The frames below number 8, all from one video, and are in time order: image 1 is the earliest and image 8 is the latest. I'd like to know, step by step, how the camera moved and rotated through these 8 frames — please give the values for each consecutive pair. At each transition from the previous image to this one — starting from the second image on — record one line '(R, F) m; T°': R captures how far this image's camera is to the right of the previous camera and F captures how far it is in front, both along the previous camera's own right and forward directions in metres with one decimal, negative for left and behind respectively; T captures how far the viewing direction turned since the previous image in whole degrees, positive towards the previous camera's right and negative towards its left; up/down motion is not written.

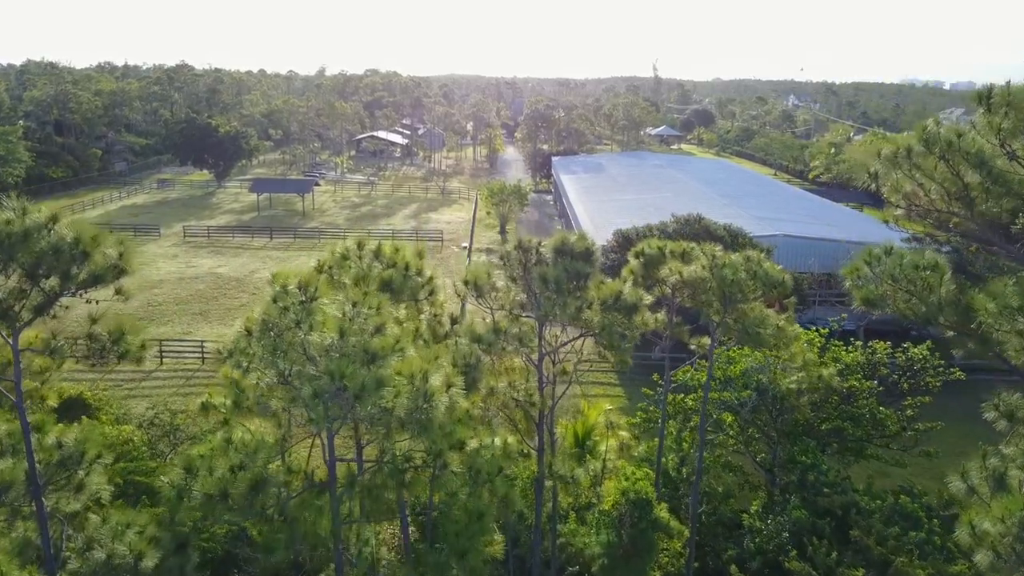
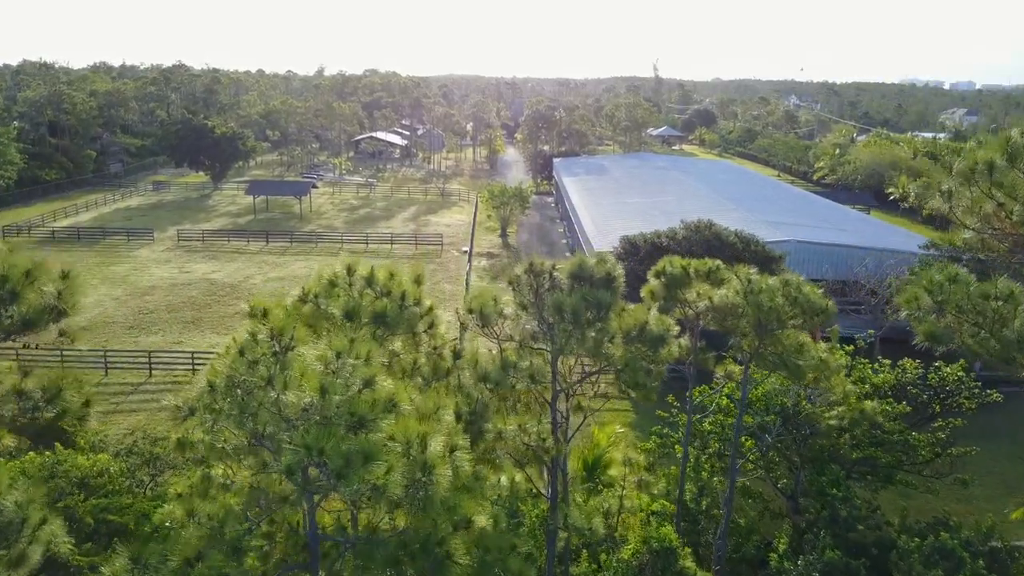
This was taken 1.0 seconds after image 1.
(-0.1, +0.7) m; 0°
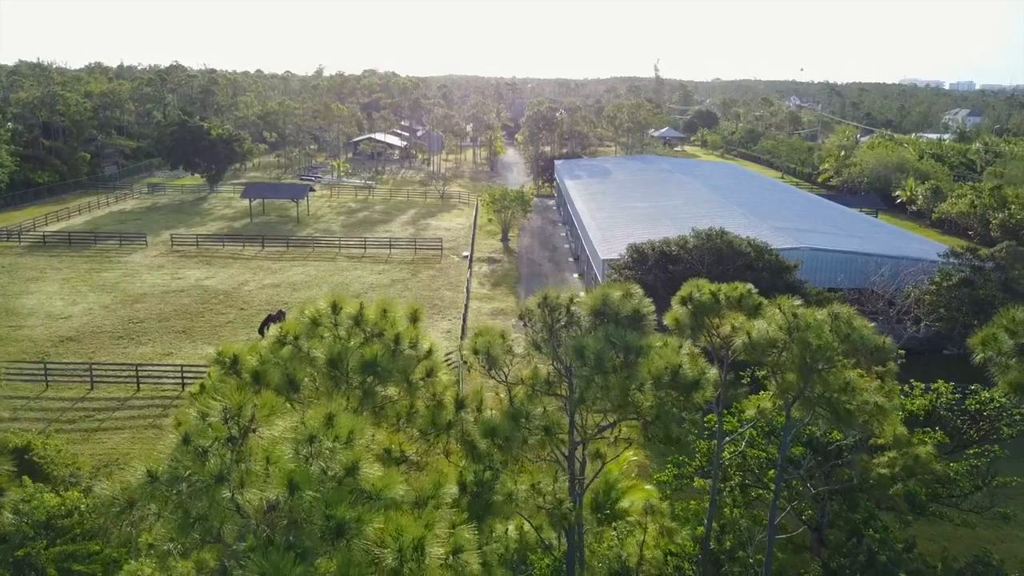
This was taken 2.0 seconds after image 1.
(-0.1, +0.8) m; 0°
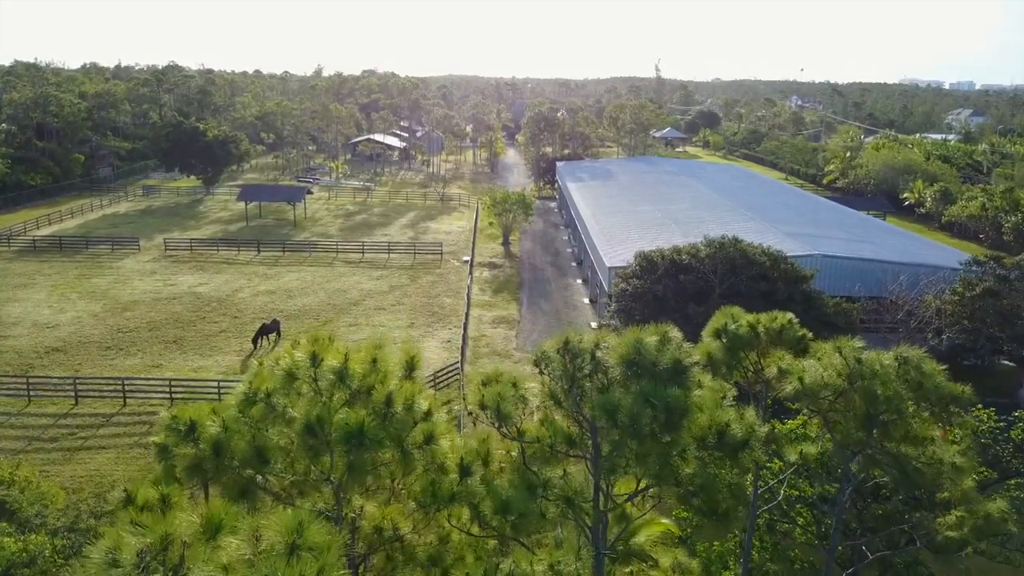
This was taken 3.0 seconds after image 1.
(-0.1, +0.8) m; 0°
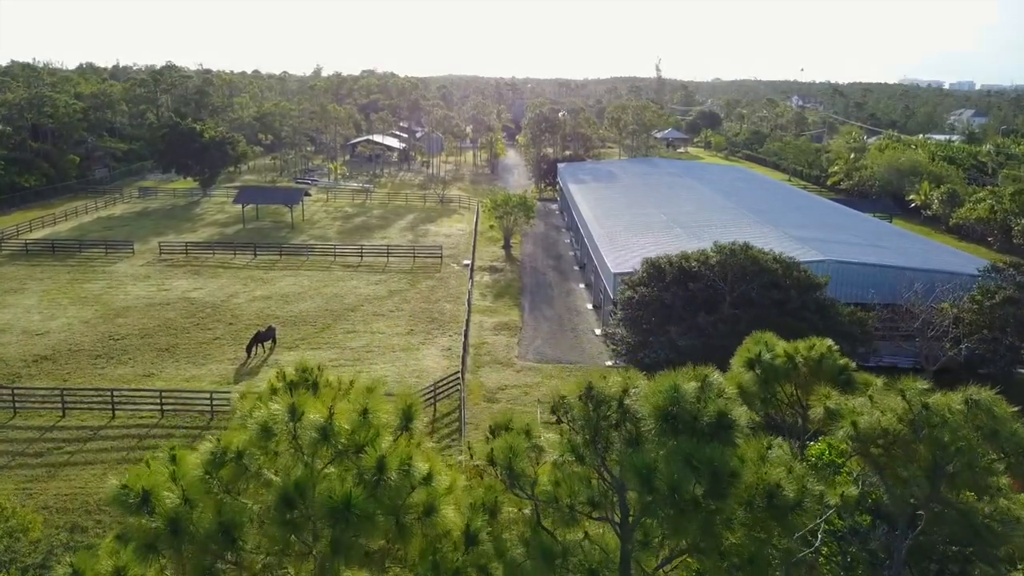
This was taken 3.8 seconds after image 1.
(-0.1, +0.6) m; 0°
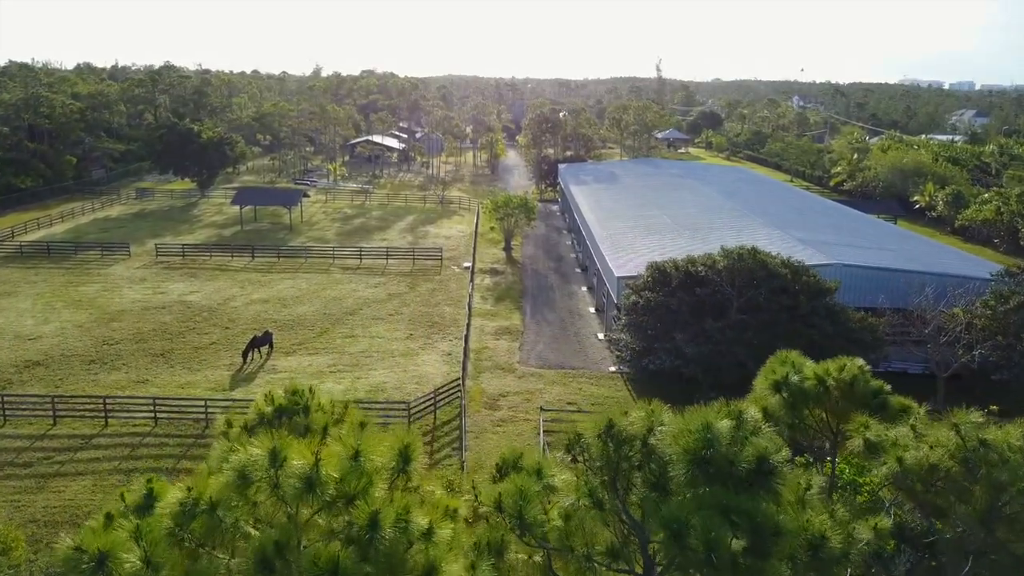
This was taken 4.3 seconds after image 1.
(0.0, +0.4) m; 0°
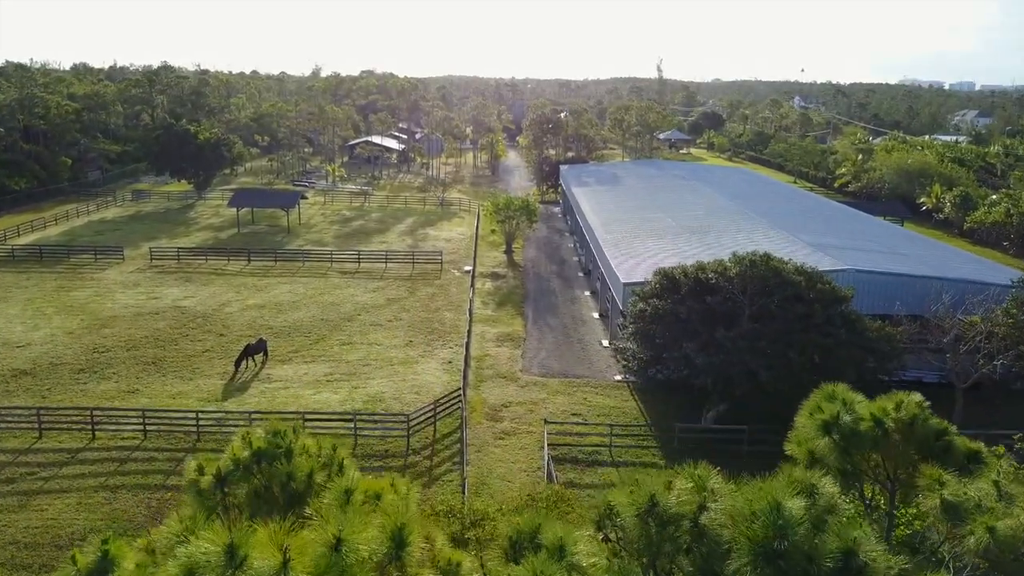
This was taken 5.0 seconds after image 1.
(-0.1, +0.6) m; 0°
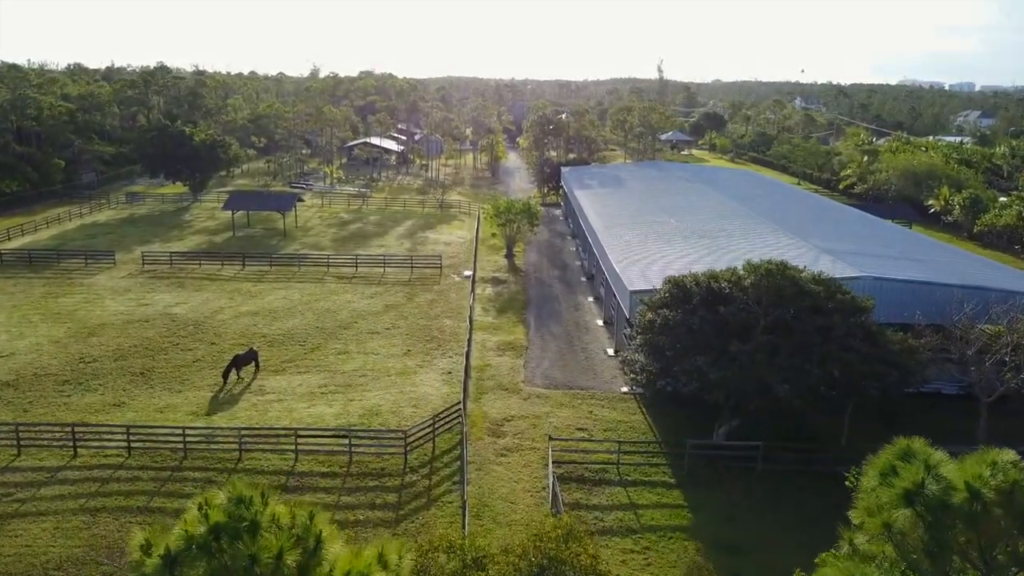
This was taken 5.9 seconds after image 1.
(-0.1, +0.8) m; 0°
